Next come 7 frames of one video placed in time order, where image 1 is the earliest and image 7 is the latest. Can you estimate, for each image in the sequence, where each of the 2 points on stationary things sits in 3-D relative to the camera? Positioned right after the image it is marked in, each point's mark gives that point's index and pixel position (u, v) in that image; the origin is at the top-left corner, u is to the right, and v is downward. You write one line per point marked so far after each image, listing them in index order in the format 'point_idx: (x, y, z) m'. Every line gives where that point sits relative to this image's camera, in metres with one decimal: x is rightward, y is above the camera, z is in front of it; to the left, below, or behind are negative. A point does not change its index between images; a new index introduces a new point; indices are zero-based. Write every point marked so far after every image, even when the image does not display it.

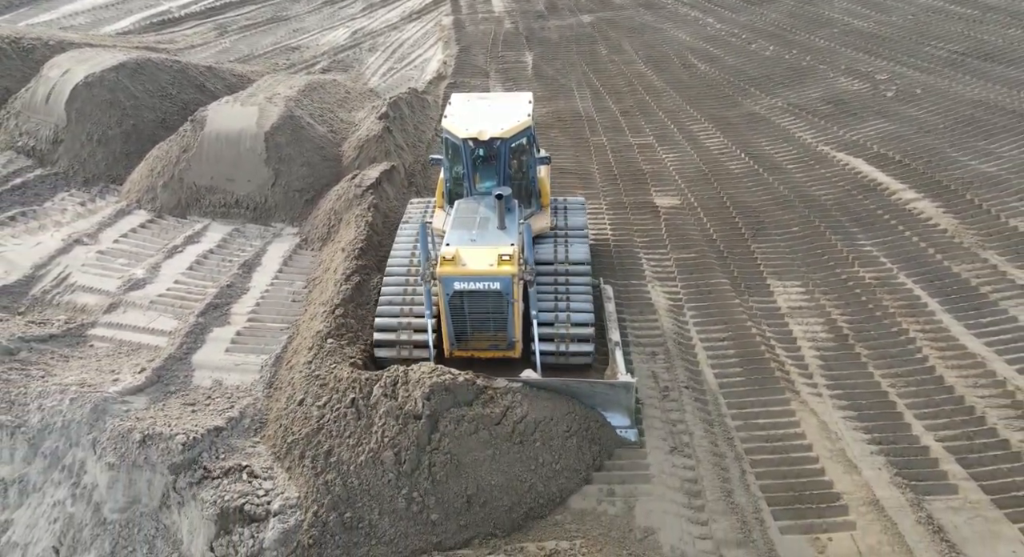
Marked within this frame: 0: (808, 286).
0: (+3.4, -0.1, +9.4) m
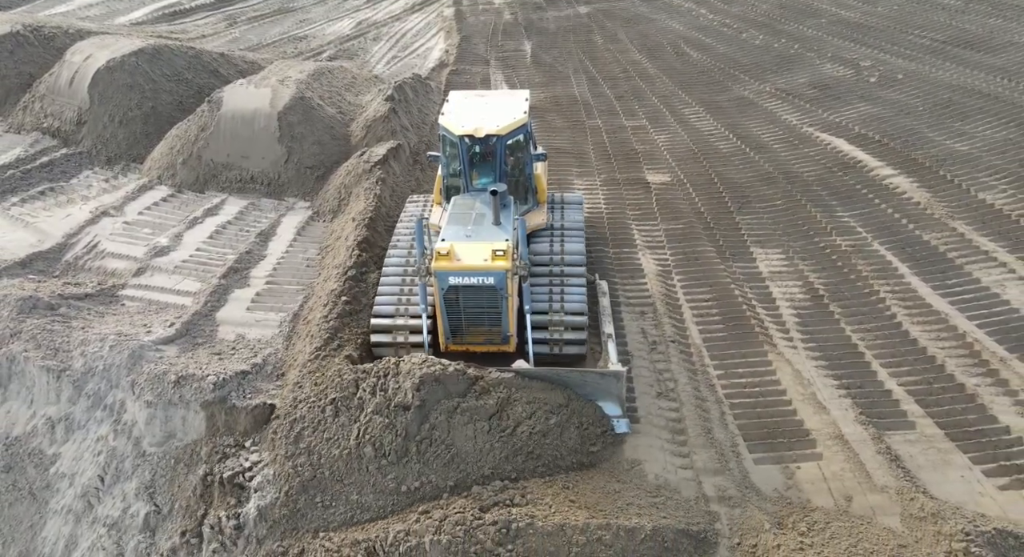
0: (+3.4, +0.3, +10.1) m
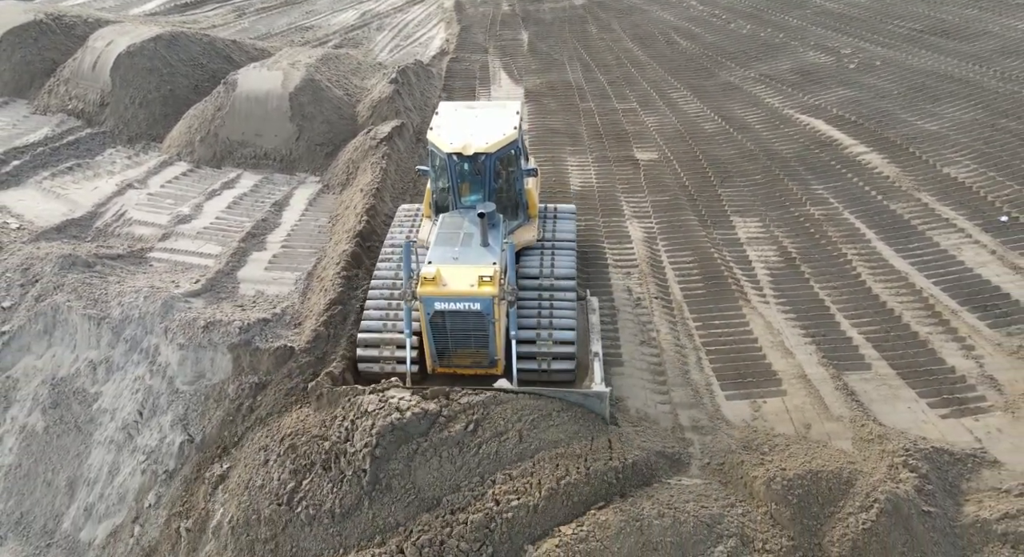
0: (+3.4, +0.8, +10.9) m
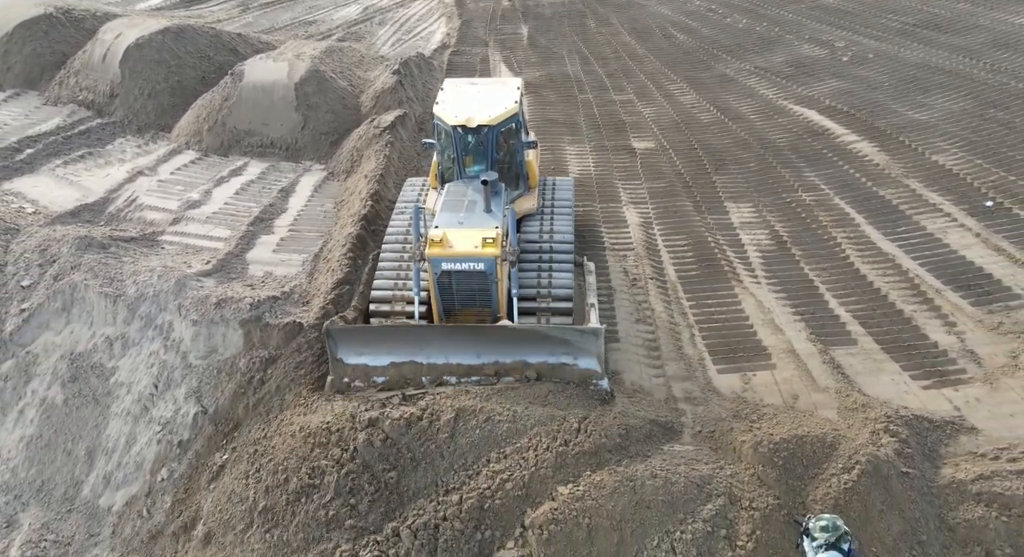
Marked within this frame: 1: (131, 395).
0: (+3.4, +1.0, +11.2) m
1: (-3.8, -1.2, +8.1) m
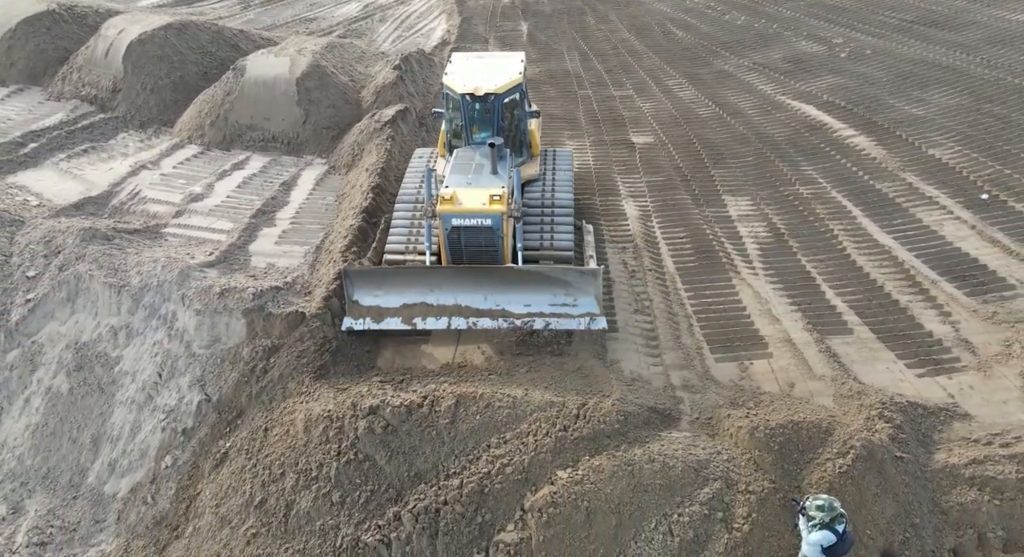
0: (+3.4, +1.1, +11.3) m
1: (-3.8, -1.1, +8.2) m
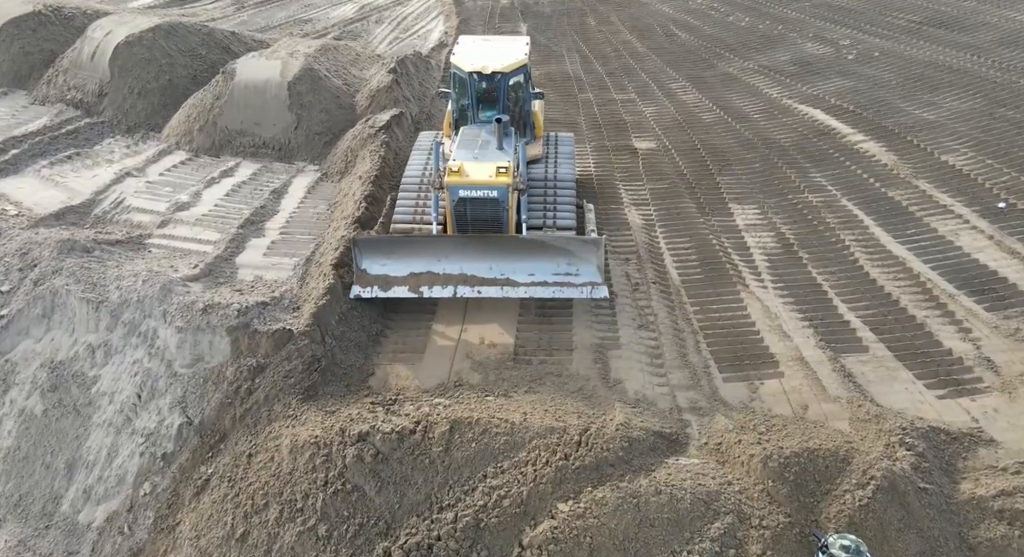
0: (+3.3, +0.9, +10.9) m
1: (-3.8, -1.2, +7.8) m
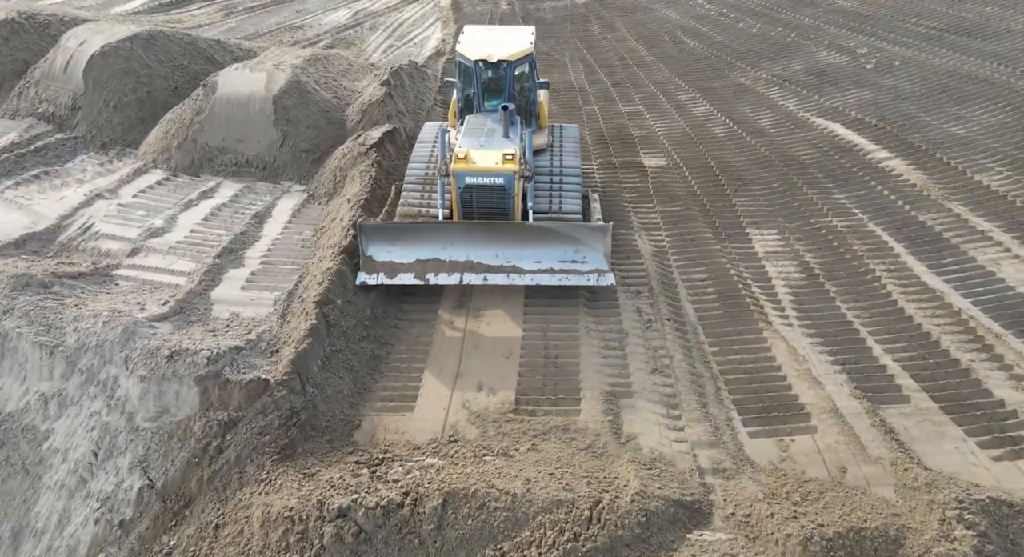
0: (+3.3, +0.5, +10.1) m
1: (-3.8, -1.6, +7.0) m
